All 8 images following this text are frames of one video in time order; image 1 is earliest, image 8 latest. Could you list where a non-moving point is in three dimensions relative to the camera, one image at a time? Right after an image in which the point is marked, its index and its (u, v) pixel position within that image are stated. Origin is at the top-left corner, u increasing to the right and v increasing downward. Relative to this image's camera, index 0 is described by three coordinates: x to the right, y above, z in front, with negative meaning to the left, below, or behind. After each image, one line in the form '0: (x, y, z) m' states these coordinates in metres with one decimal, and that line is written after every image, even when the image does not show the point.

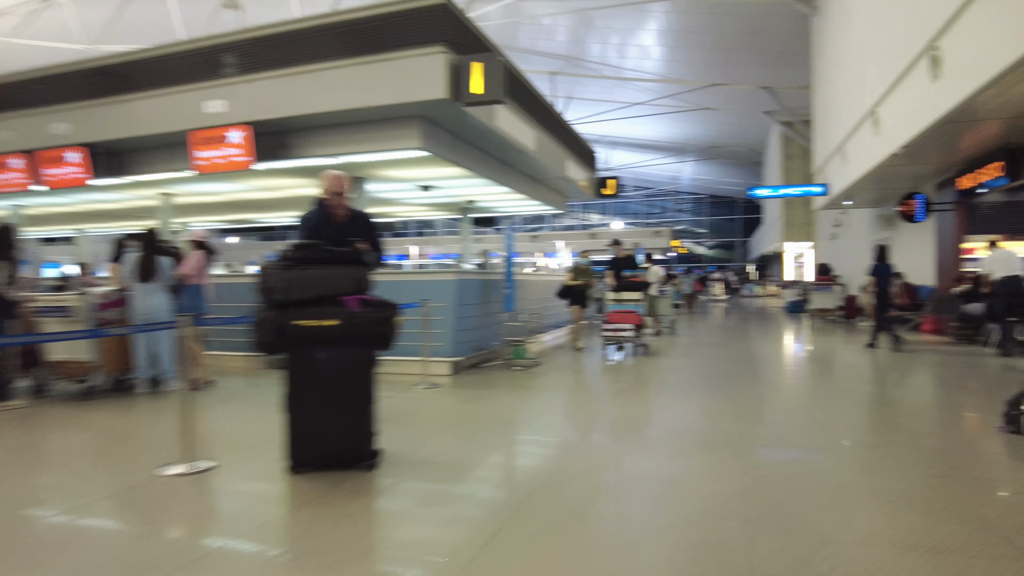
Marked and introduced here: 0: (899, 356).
0: (+5.0, -0.9, +8.5) m
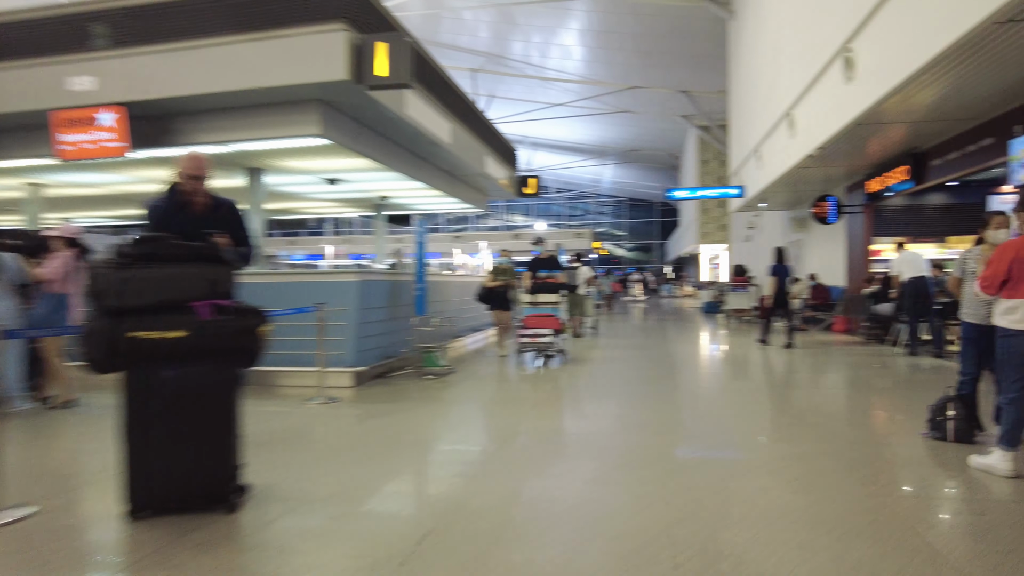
0: (+3.9, -0.9, +8.7) m
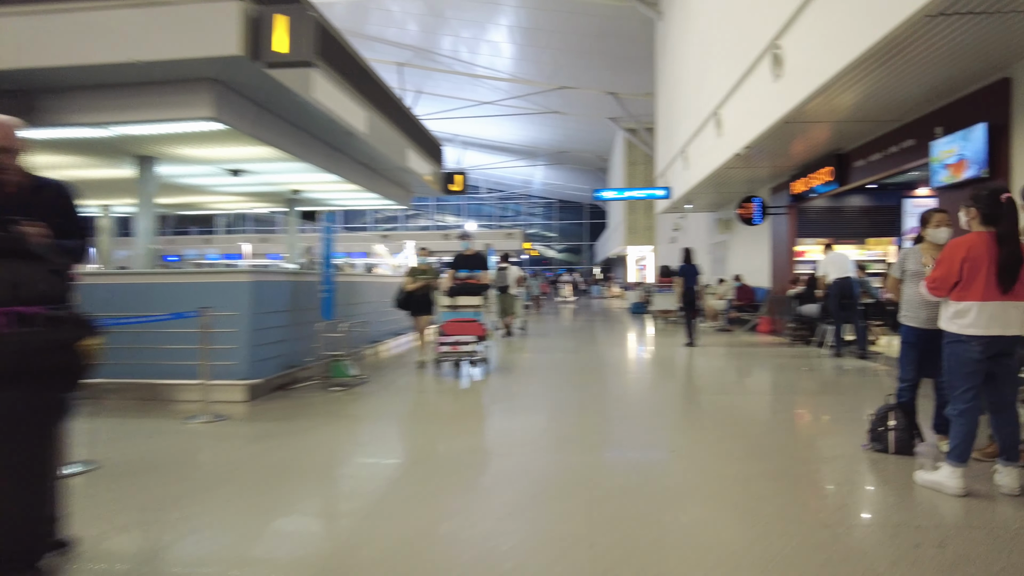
0: (+3.0, -0.9, +8.7) m
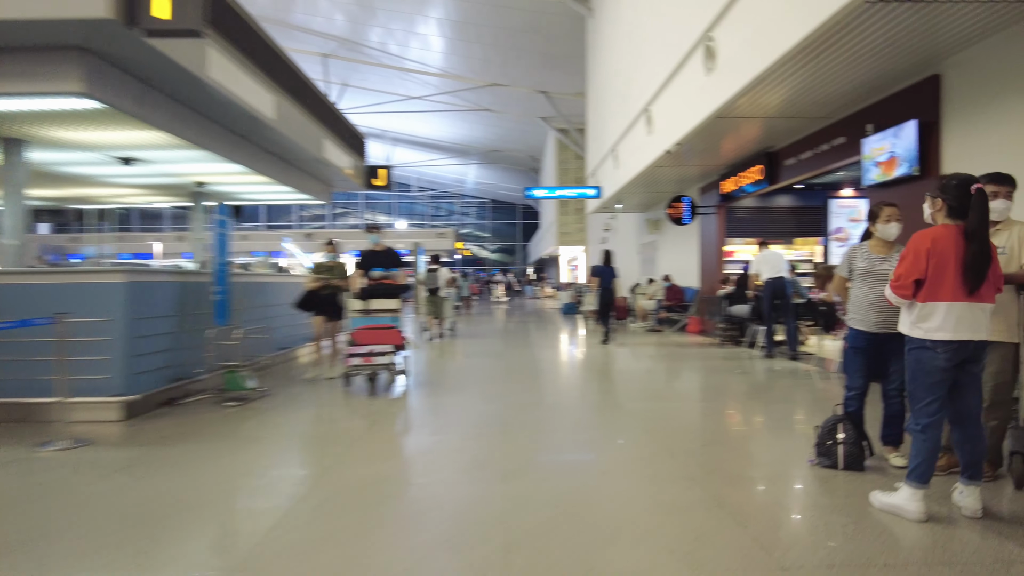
0: (+2.0, -0.9, +8.5) m
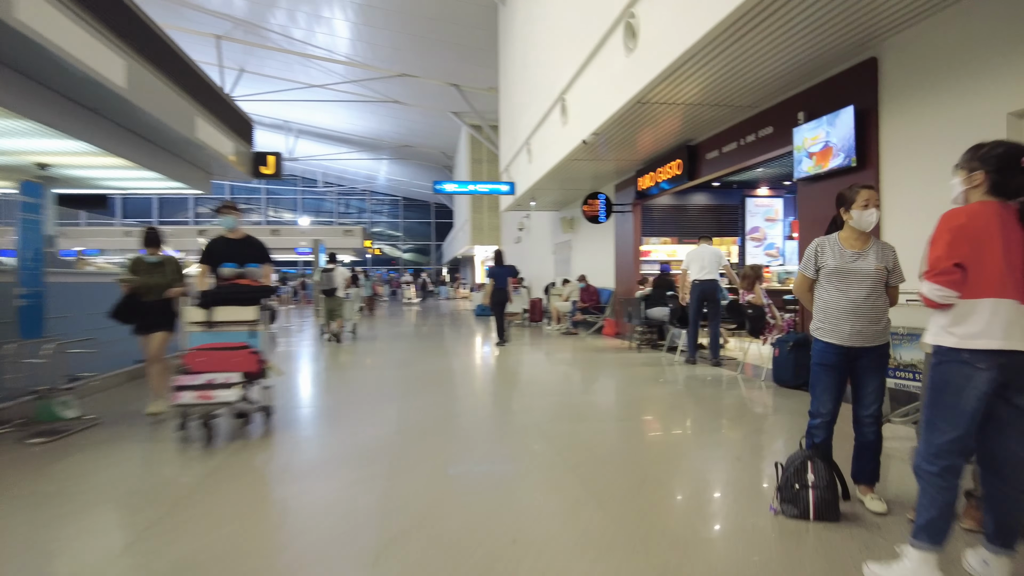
0: (+0.9, -0.9, +8.0) m
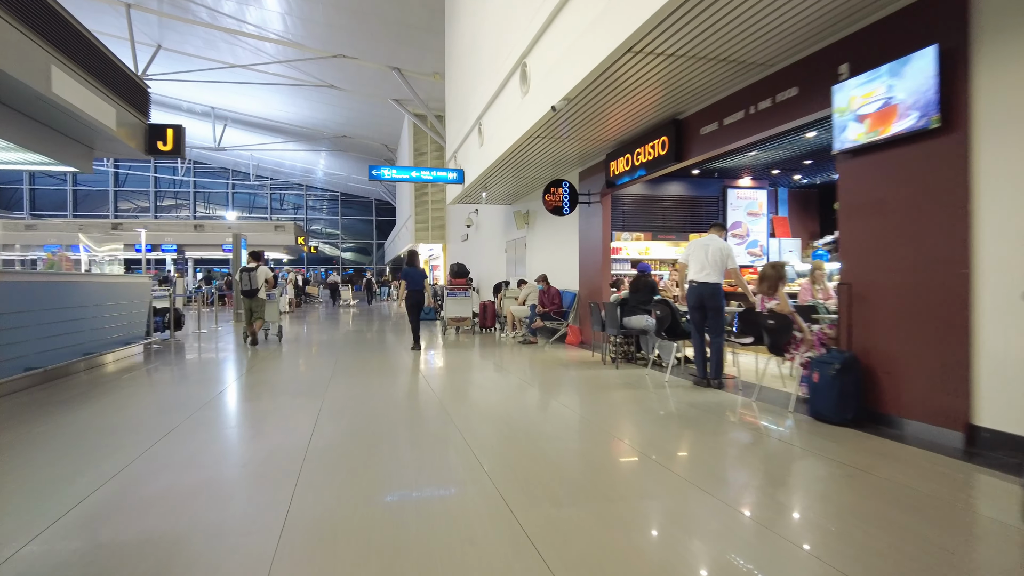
0: (+0.4, -0.9, +6.8) m
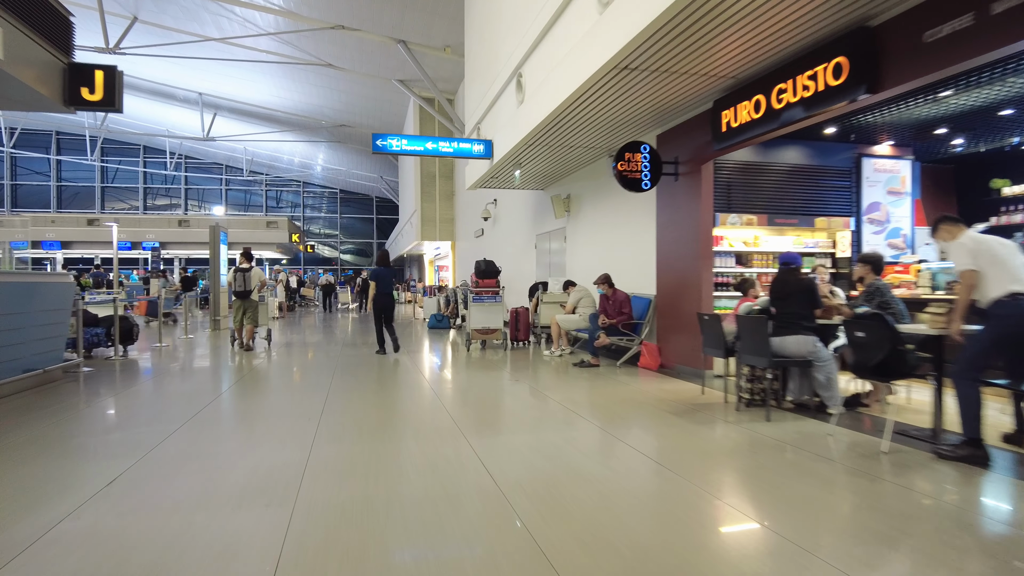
0: (+0.9, -1.0, +4.7) m
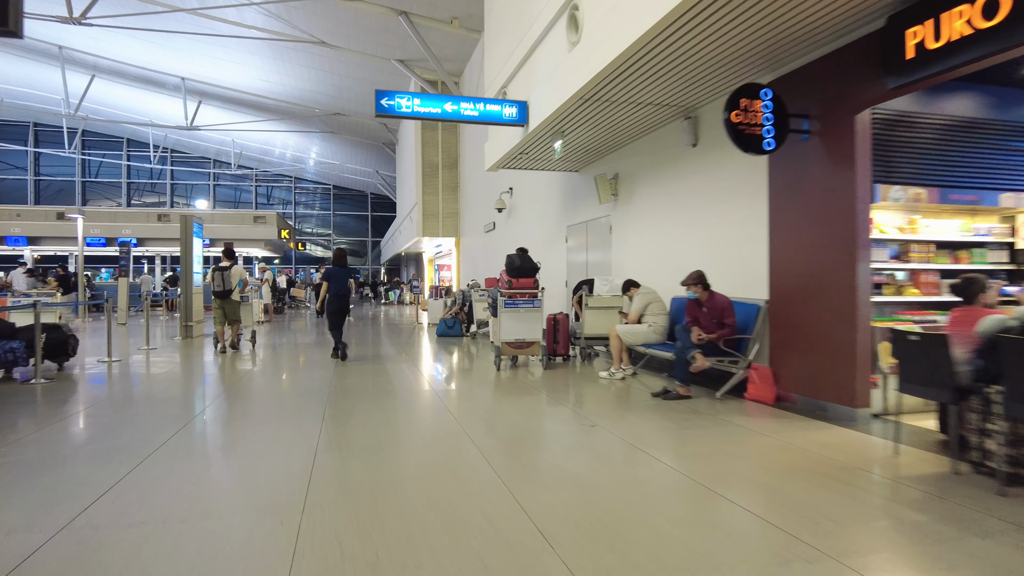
0: (+1.3, -1.0, +3.1) m
